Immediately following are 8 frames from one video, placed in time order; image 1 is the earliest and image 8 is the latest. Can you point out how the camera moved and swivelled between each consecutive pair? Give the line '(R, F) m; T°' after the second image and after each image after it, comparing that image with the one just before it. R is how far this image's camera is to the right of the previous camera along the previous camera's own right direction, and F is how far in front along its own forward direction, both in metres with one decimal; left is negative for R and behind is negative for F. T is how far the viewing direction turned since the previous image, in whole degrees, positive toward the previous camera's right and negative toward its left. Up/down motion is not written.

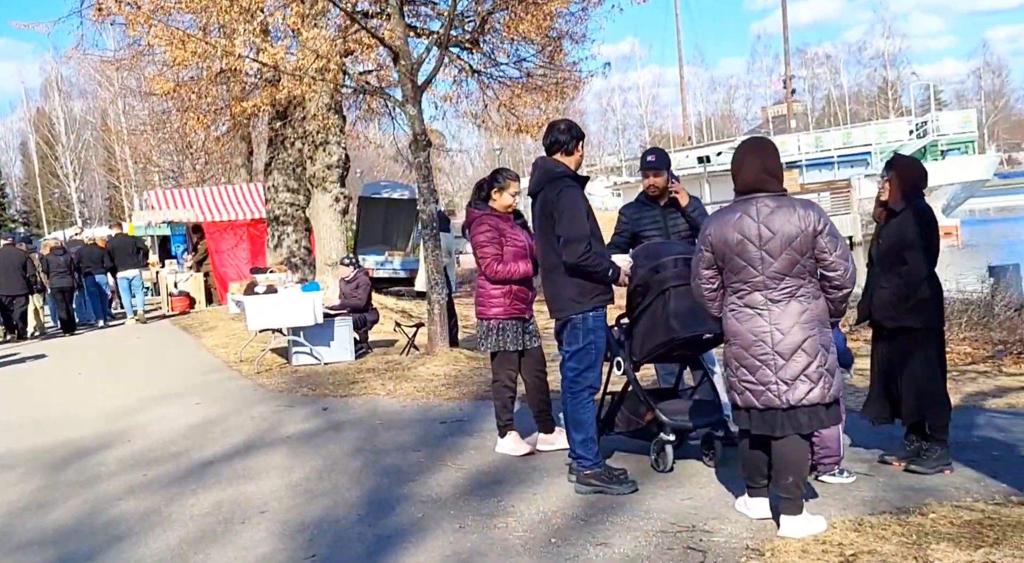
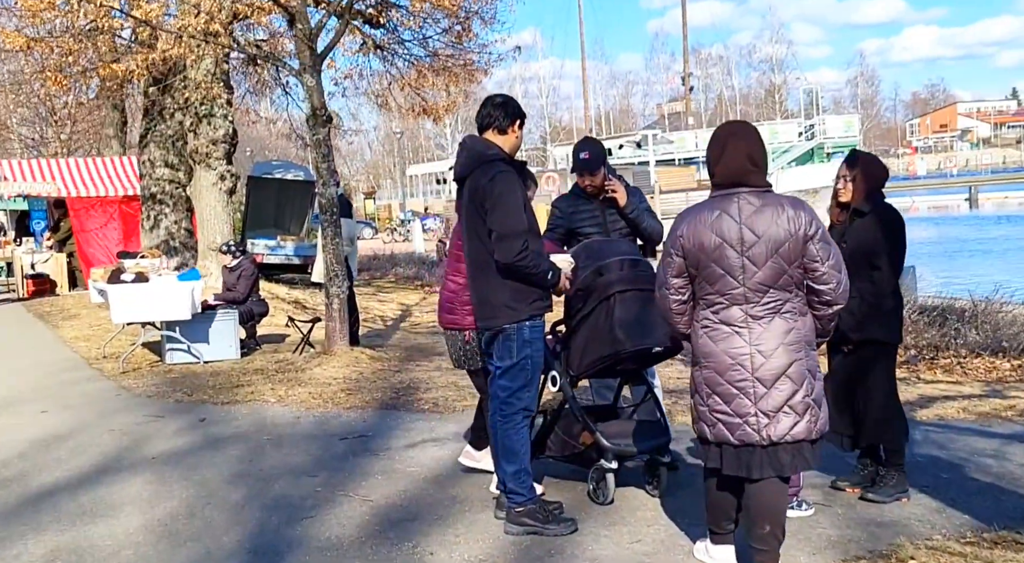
(-0.1, +0.8) m; +6°
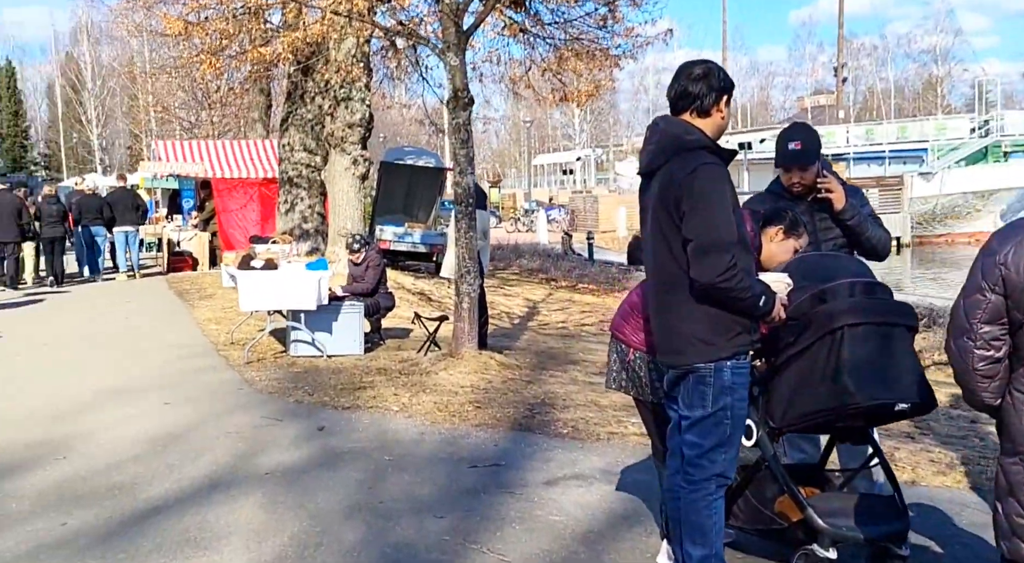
(-0.3, +1.0) m; -7°
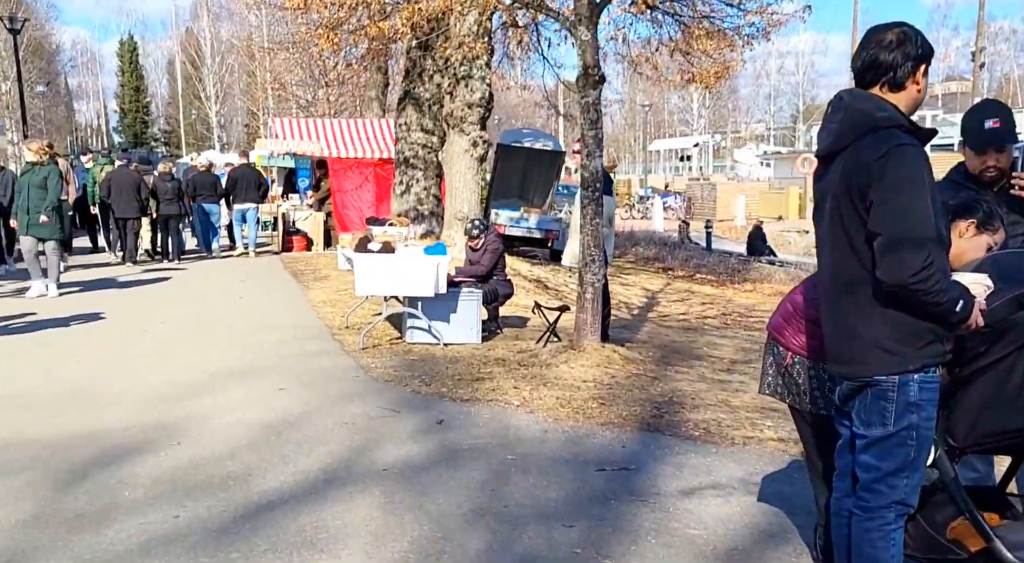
(-0.1, +0.3) m; -6°
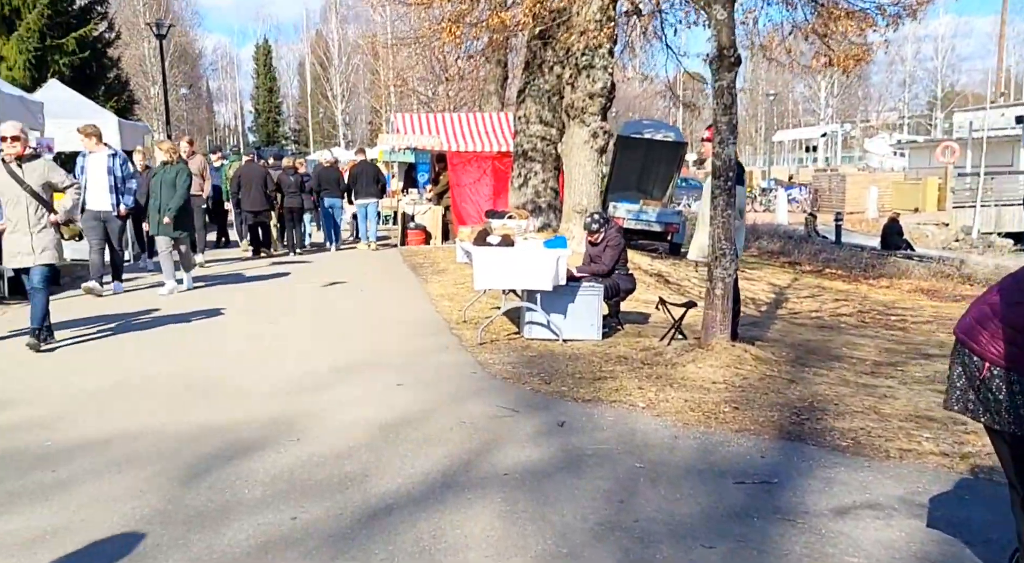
(-0.1, +0.3) m; -6°
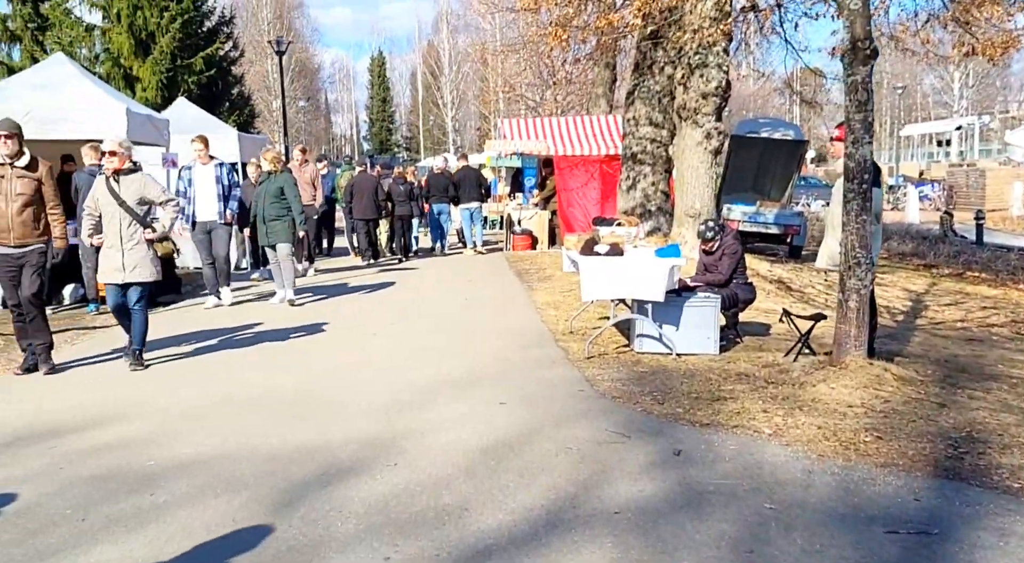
(0.0, +0.6) m; -6°
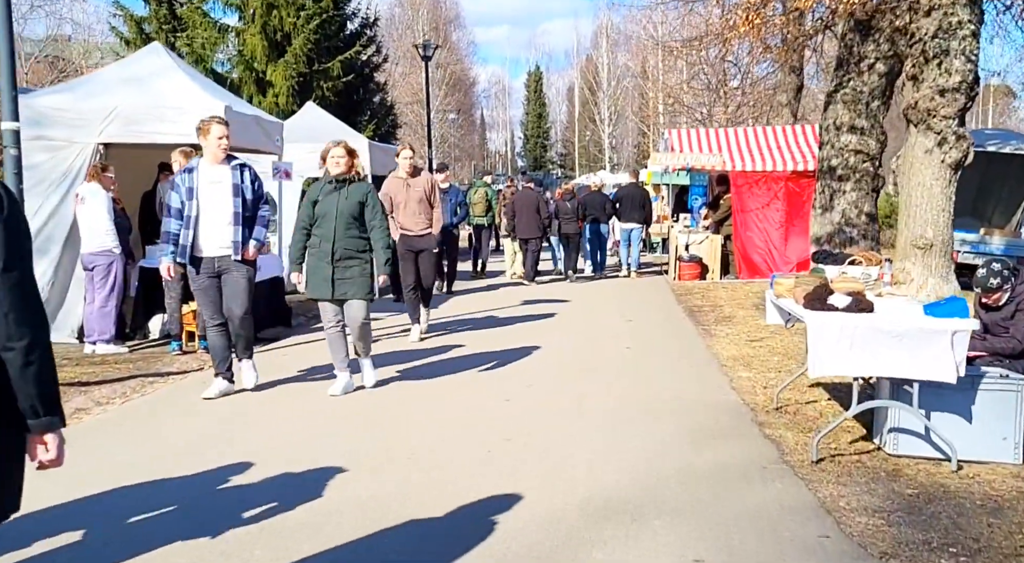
(-0.3, +2.7) m; -9°
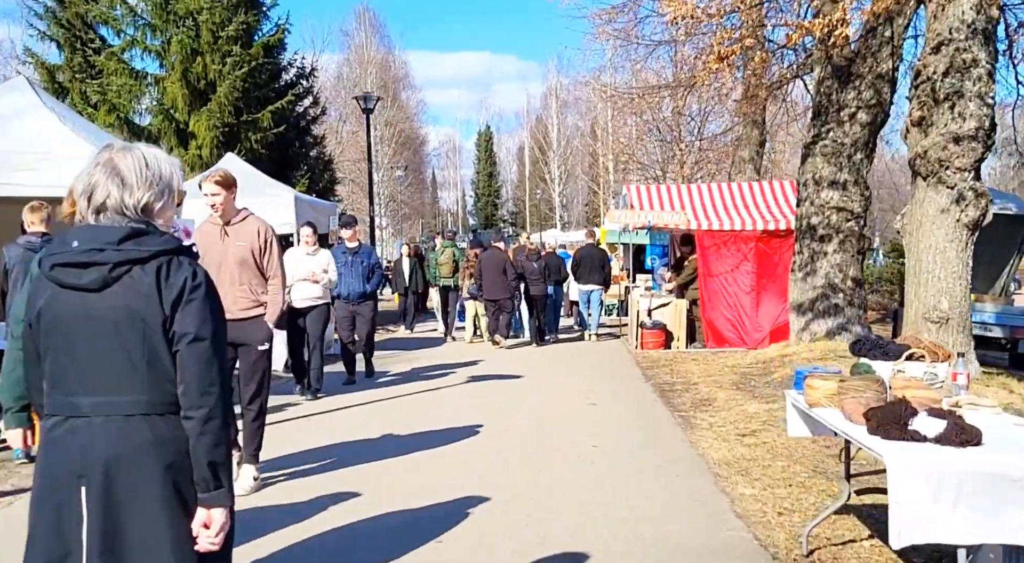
(+0.1, +2.0) m; +3°
